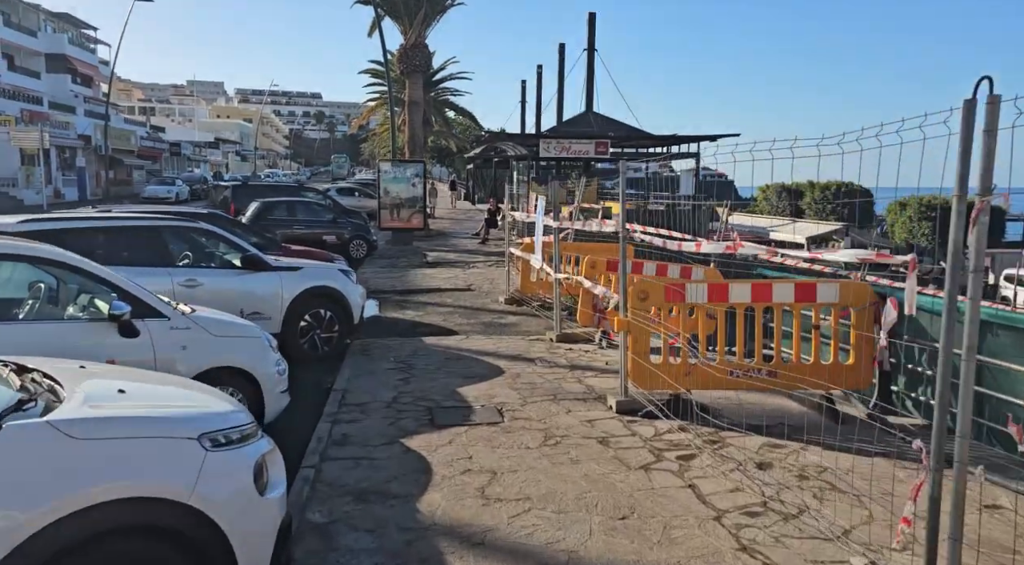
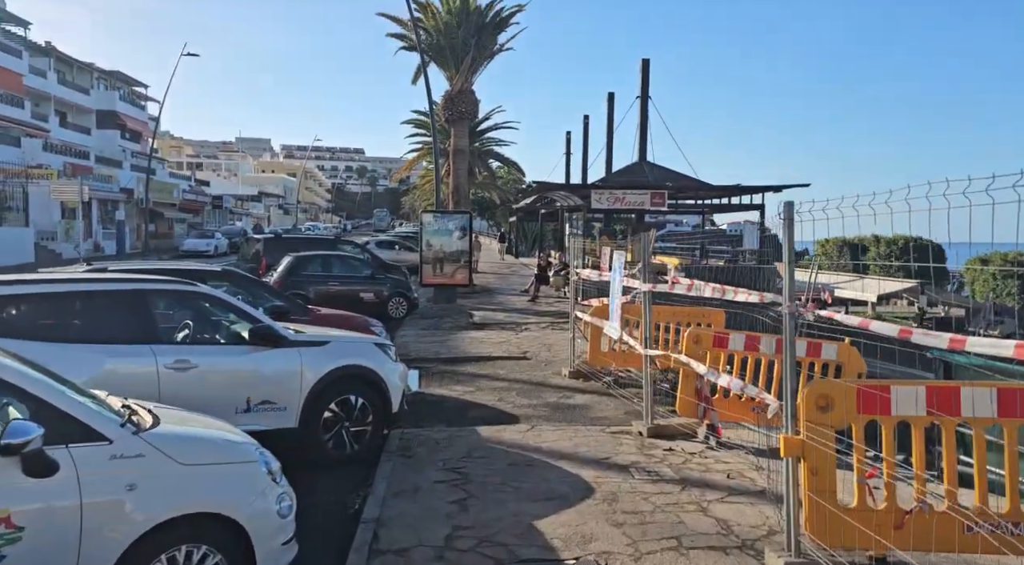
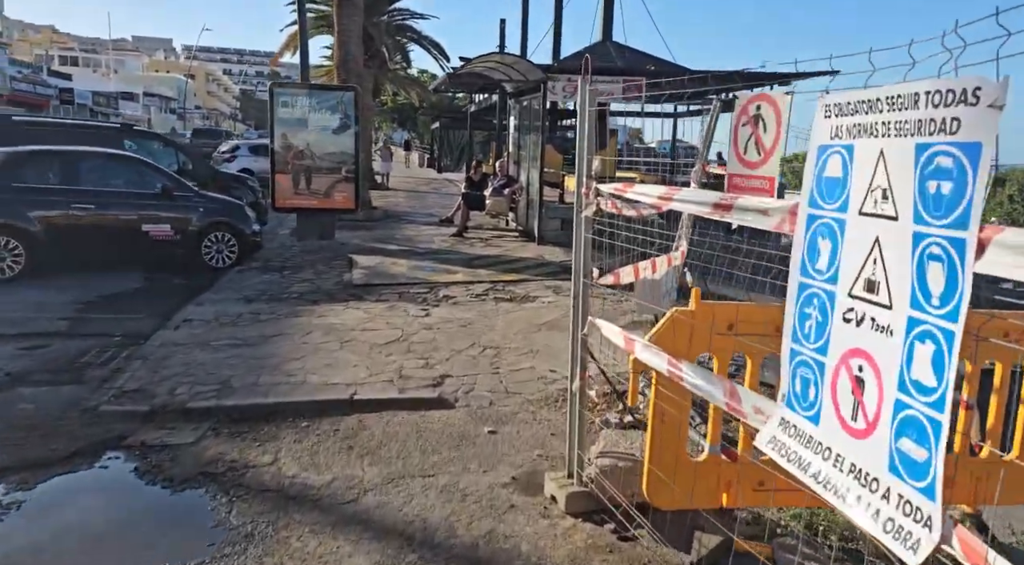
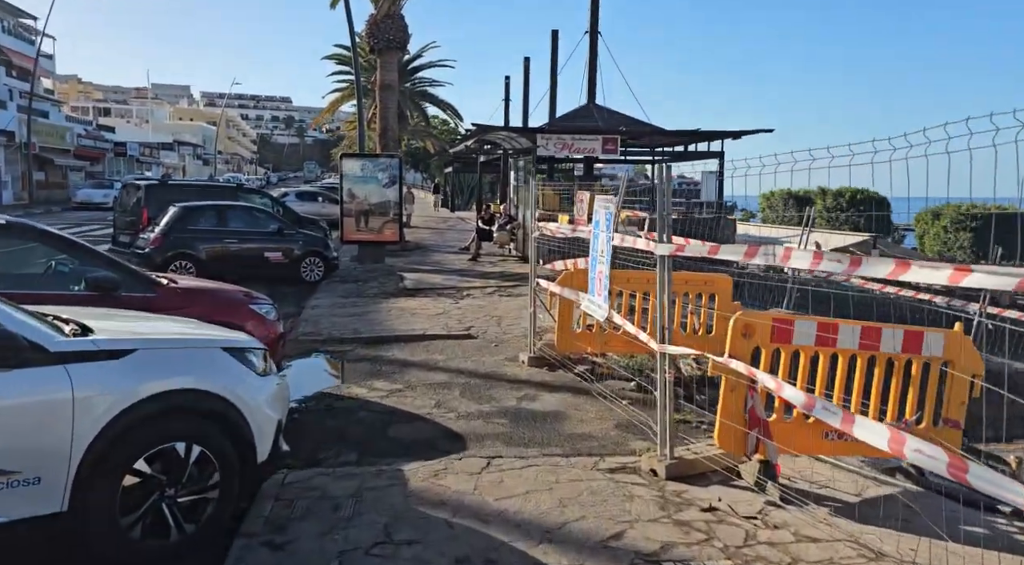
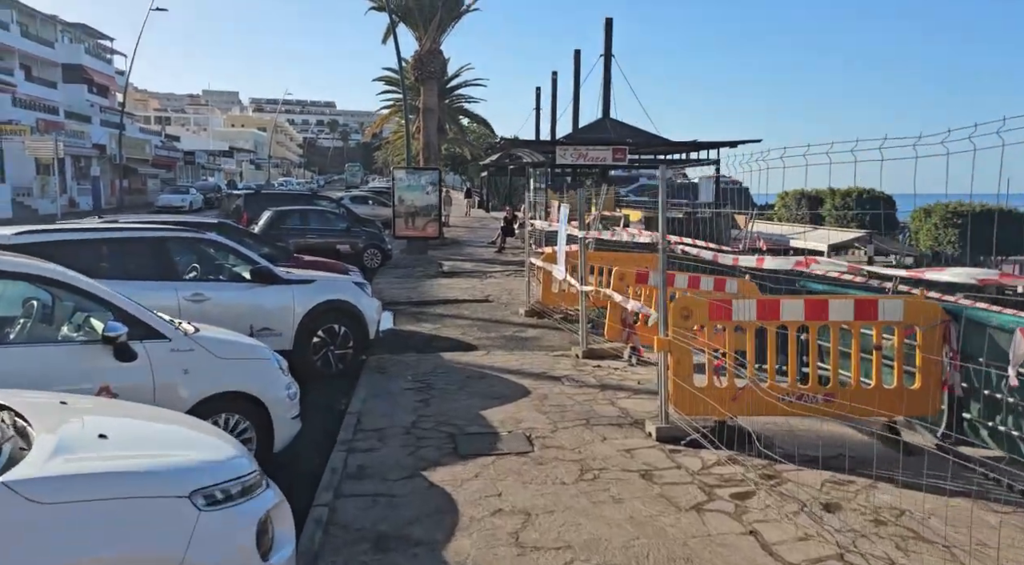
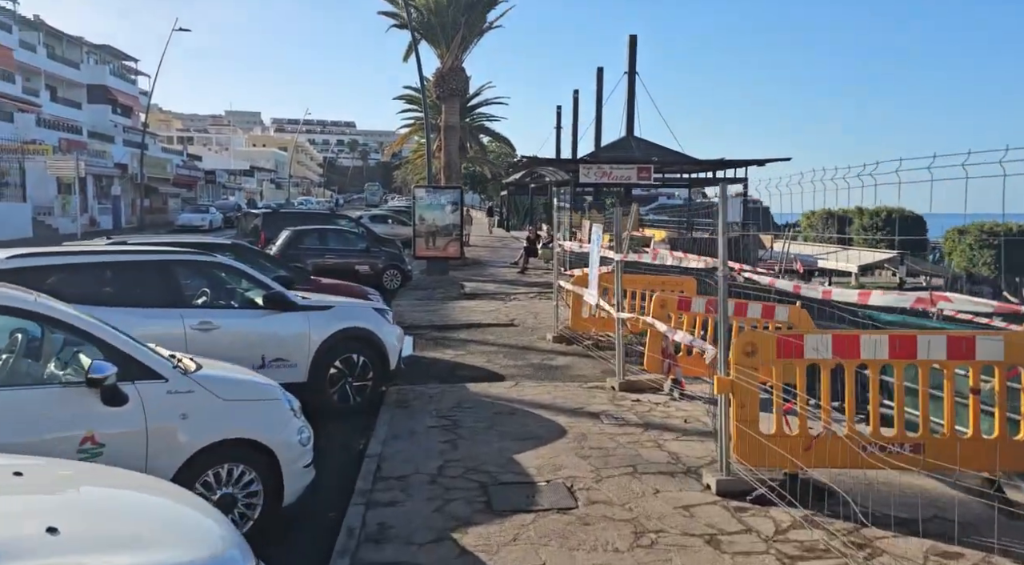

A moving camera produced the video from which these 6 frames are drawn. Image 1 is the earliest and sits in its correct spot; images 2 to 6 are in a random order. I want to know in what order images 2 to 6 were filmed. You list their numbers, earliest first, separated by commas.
5, 6, 2, 4, 3
